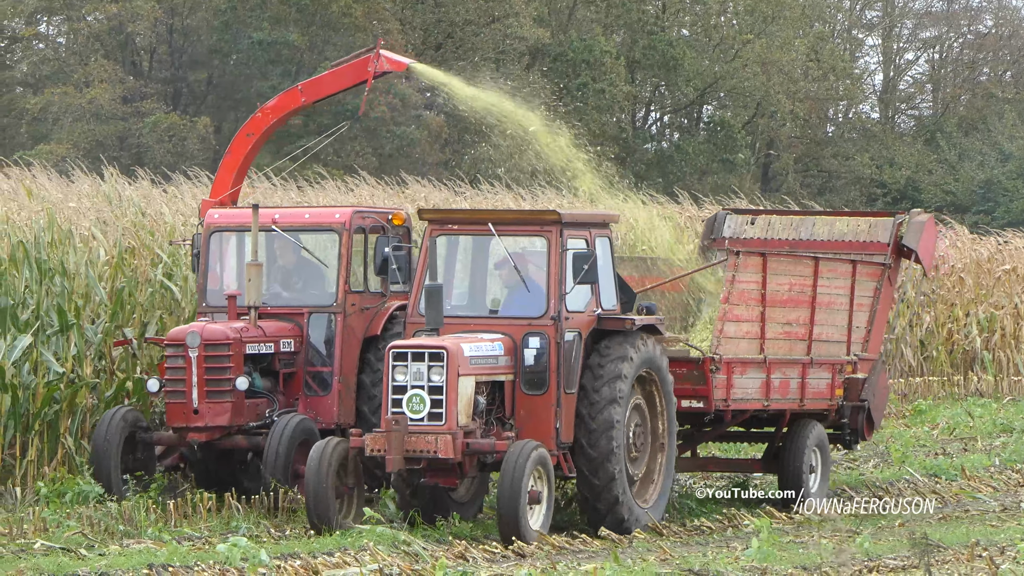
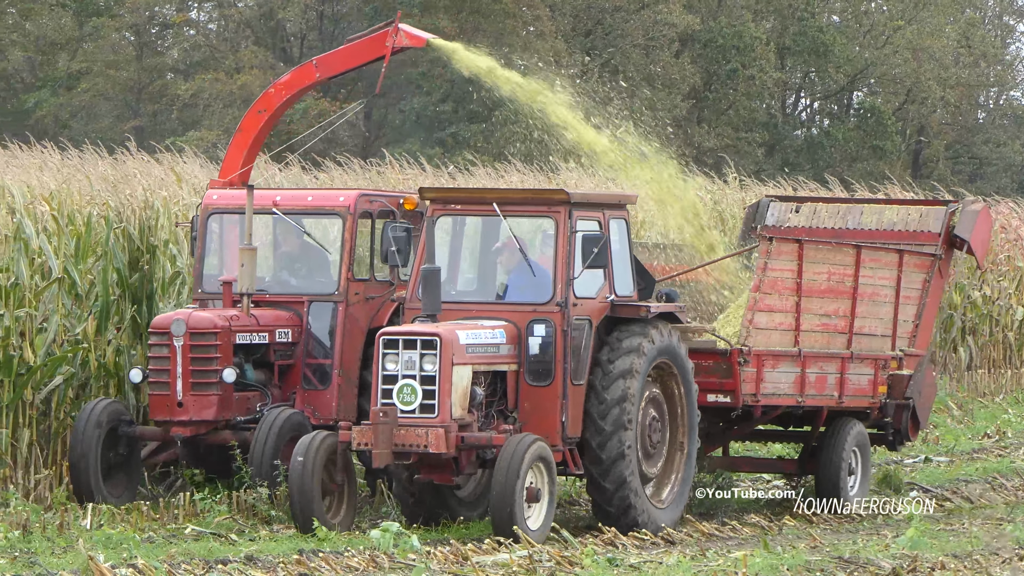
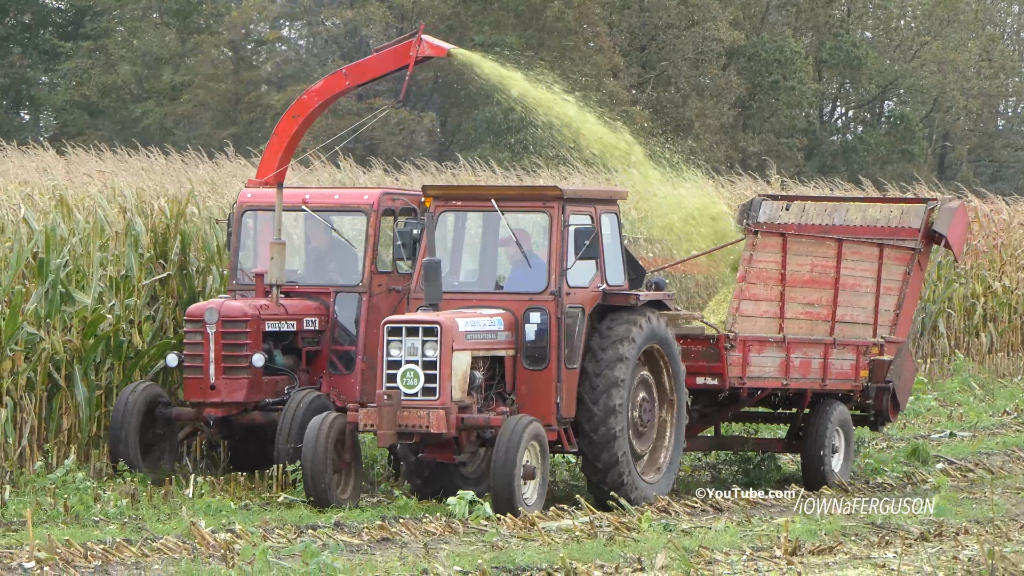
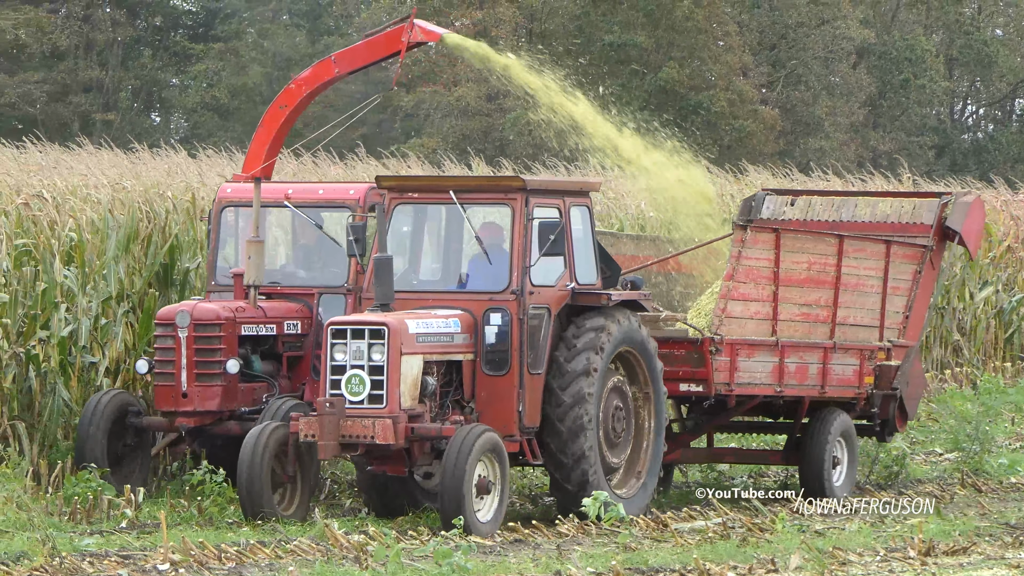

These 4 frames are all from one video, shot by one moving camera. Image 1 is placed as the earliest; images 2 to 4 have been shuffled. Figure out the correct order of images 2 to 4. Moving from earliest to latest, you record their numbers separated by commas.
2, 3, 4
